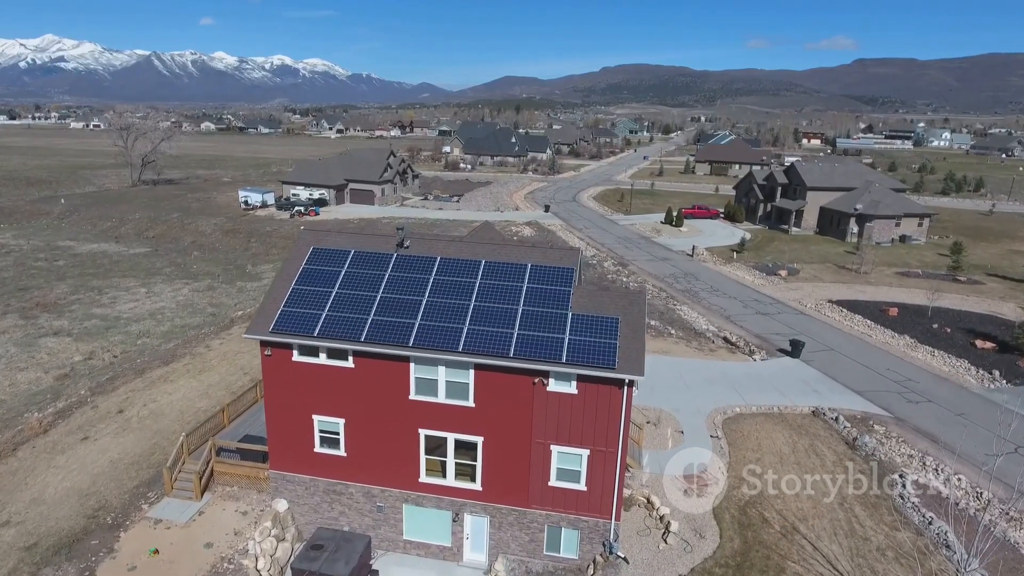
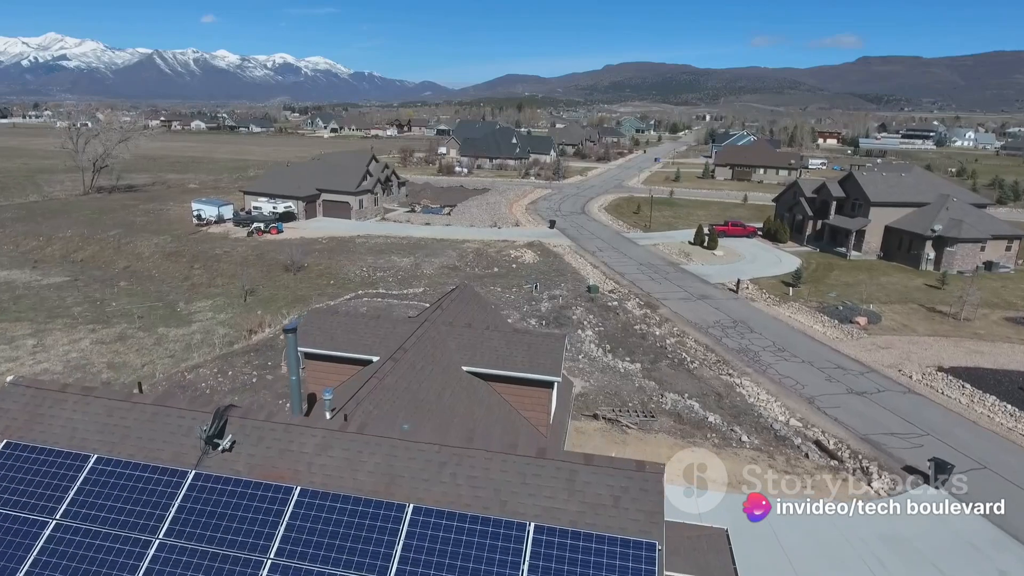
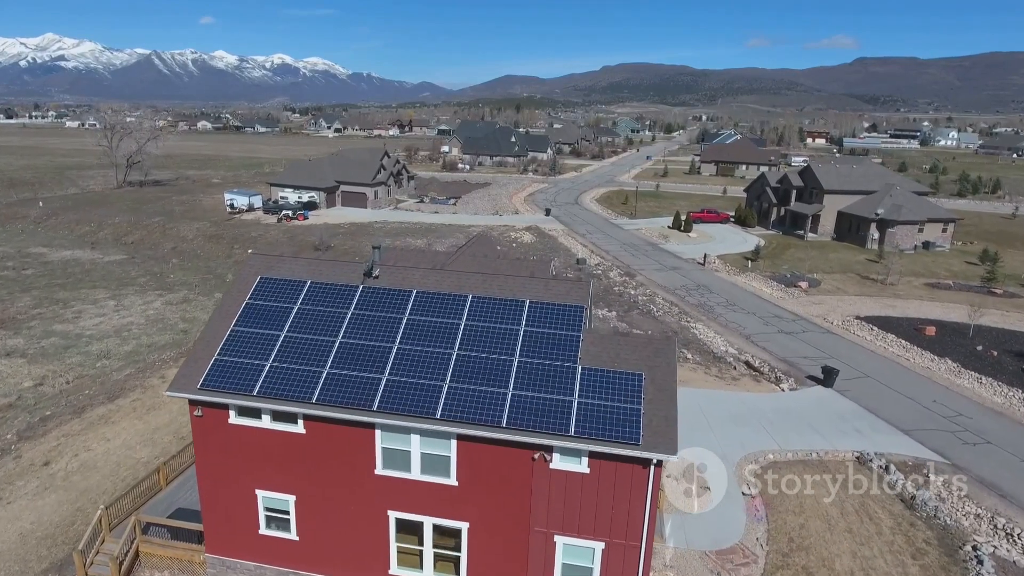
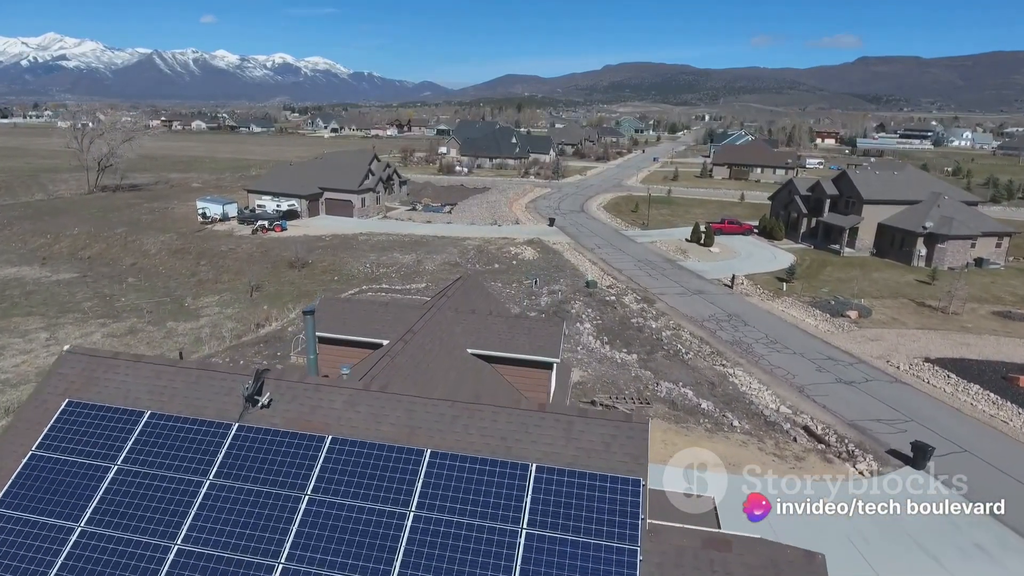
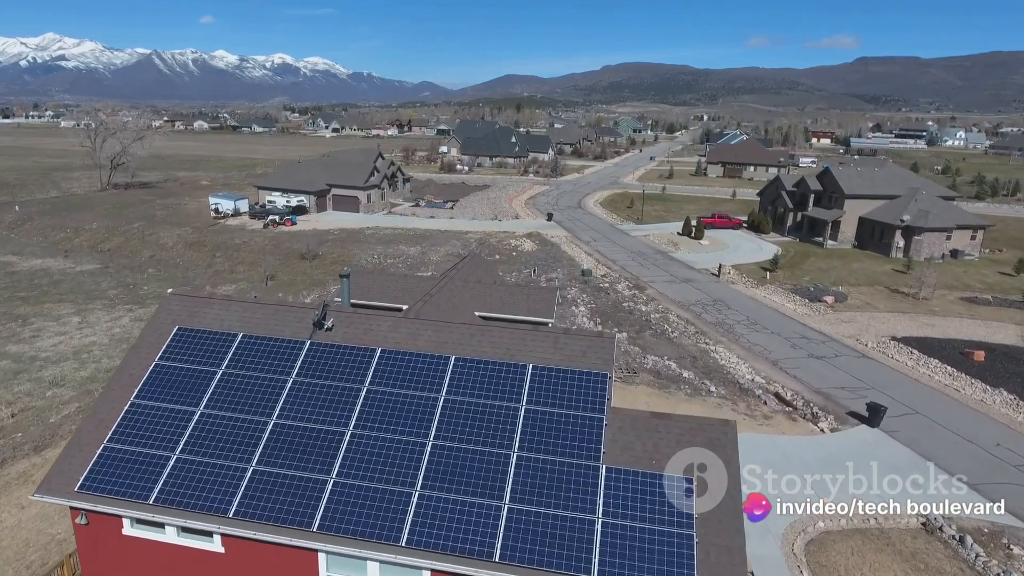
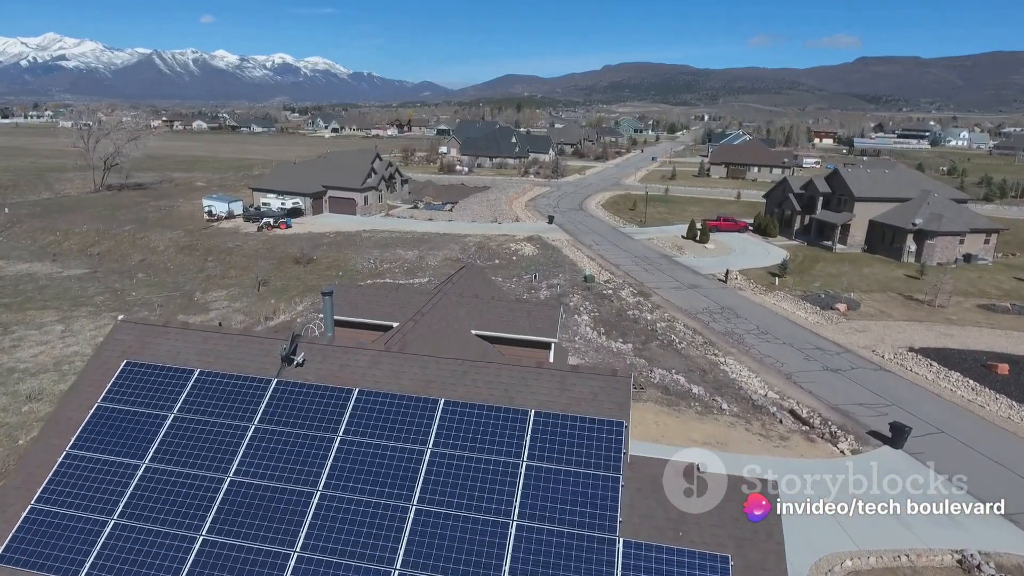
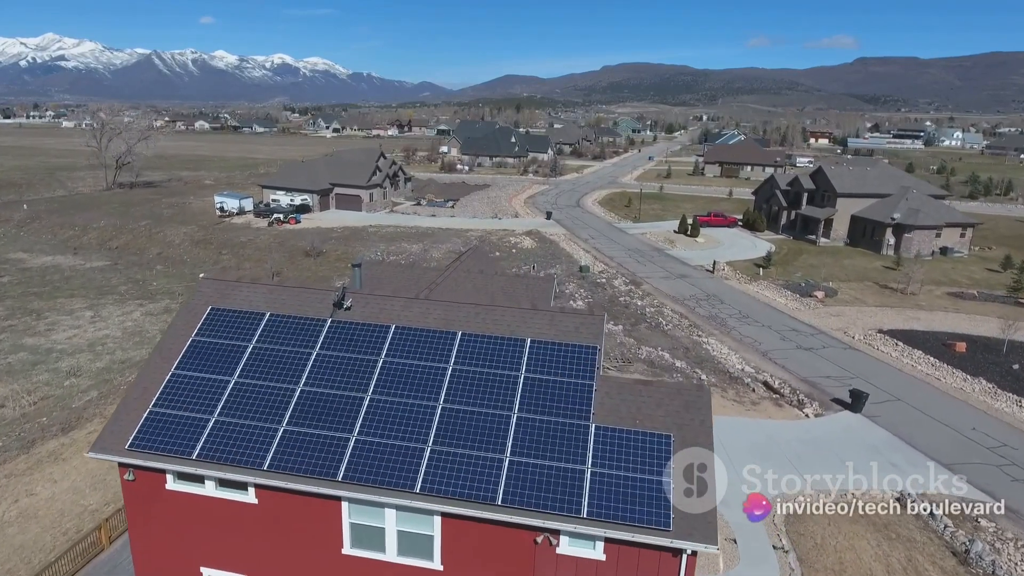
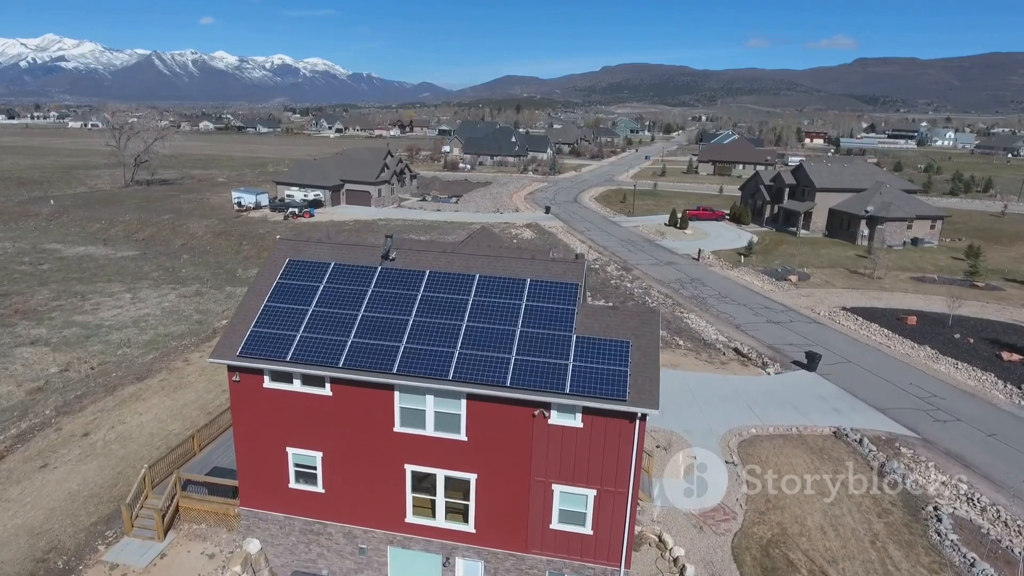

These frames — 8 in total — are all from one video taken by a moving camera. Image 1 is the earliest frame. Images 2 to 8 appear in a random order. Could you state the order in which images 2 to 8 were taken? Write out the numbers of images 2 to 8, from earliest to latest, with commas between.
8, 3, 7, 5, 6, 4, 2
